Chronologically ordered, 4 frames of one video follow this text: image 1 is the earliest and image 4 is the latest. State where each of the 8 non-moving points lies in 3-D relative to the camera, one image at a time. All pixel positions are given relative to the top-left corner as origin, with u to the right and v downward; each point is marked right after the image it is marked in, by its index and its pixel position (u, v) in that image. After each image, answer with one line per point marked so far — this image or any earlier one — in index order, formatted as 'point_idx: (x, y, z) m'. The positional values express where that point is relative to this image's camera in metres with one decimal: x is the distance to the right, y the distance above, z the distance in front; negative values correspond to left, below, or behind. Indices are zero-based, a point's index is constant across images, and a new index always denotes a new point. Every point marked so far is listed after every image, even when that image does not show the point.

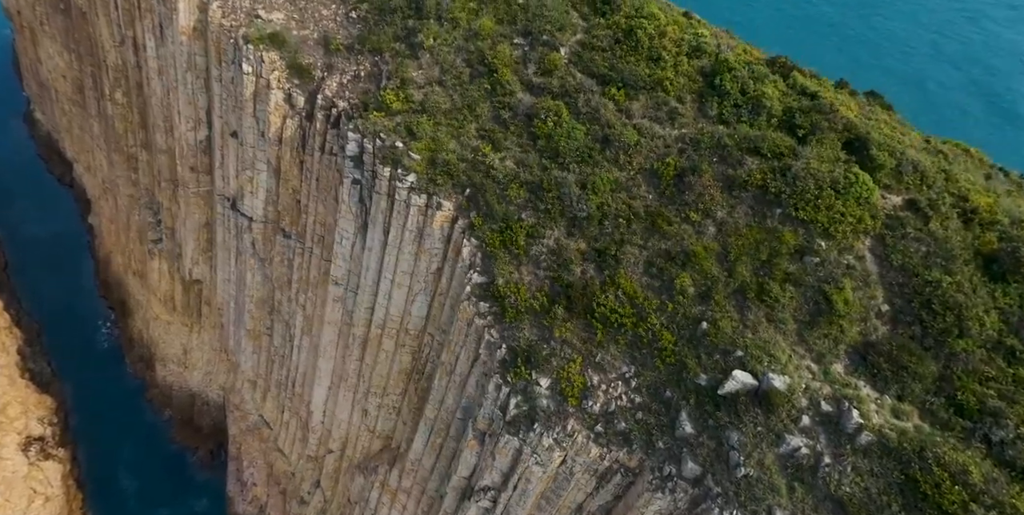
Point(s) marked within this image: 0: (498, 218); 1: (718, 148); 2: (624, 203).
0: (-0.4, +1.2, +17.7) m
1: (+5.1, +2.7, +16.1) m
2: (+2.8, +1.4, +16.6) m
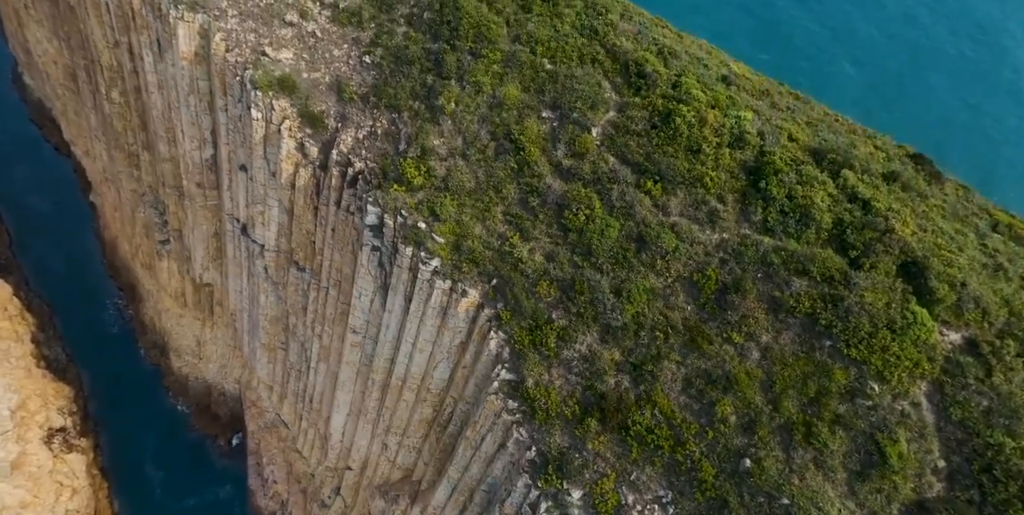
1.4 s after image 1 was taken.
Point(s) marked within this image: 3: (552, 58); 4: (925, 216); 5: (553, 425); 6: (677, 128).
0: (+0.4, -1.5, +17.0) m
1: (+5.9, -0.1, +15.2) m
2: (+3.6, -1.3, +15.9) m
3: (+1.2, +5.9, +19.4) m
4: (+10.1, +1.0, +15.9) m
5: (+1.0, -4.2, +16.1) m
6: (+4.3, +3.4, +17.1) m
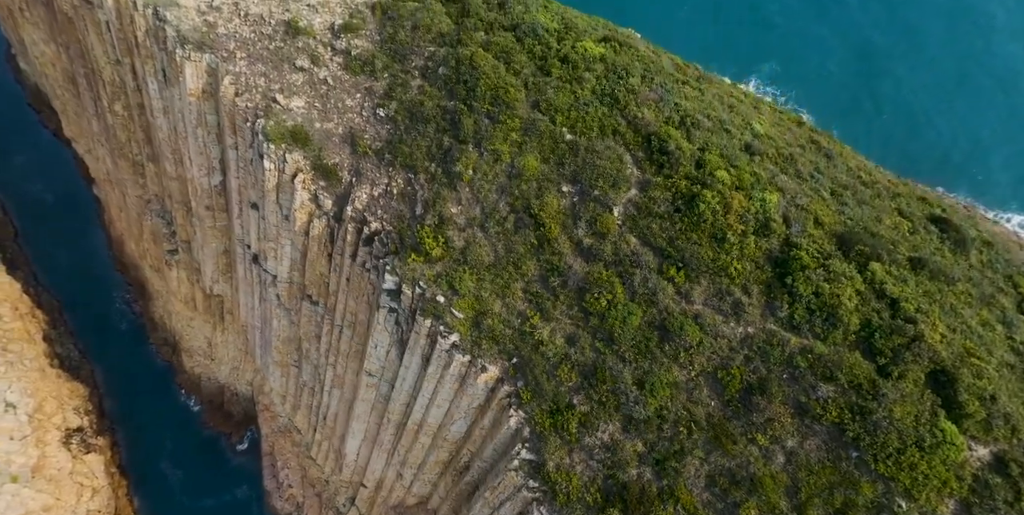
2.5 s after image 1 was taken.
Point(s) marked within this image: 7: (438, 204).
0: (+1.0, -3.8, +17.0) m
1: (+6.4, -2.5, +15.1) m
2: (+4.2, -3.7, +15.8) m
3: (+1.7, +3.8, +19.0) m
4: (+10.6, -1.3, +15.7) m
5: (+1.6, -6.5, +16.2) m
6: (+4.9, +1.2, +16.8) m
7: (-2.2, +1.5, +19.4) m
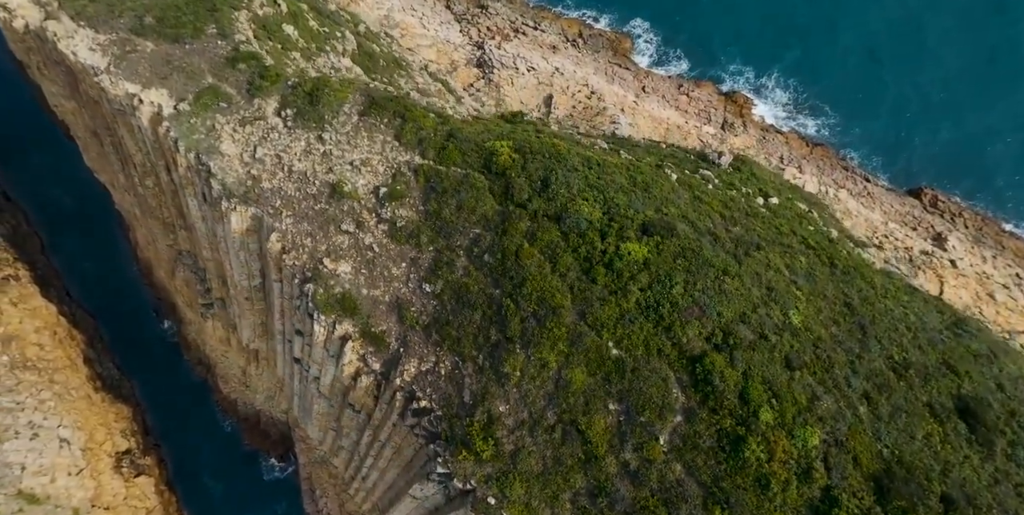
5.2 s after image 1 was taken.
0: (+2.5, -10.3, +18.3) m
1: (+7.9, -9.1, +16.3) m
2: (+5.7, -10.2, +17.1) m
3: (+3.2, -2.6, +19.7) m
4: (+12.1, -7.8, +16.7) m
5: (+3.1, -13.1, +17.8) m
6: (+6.3, -5.3, +17.7) m
7: (-0.7, -4.8, +20.3) m
